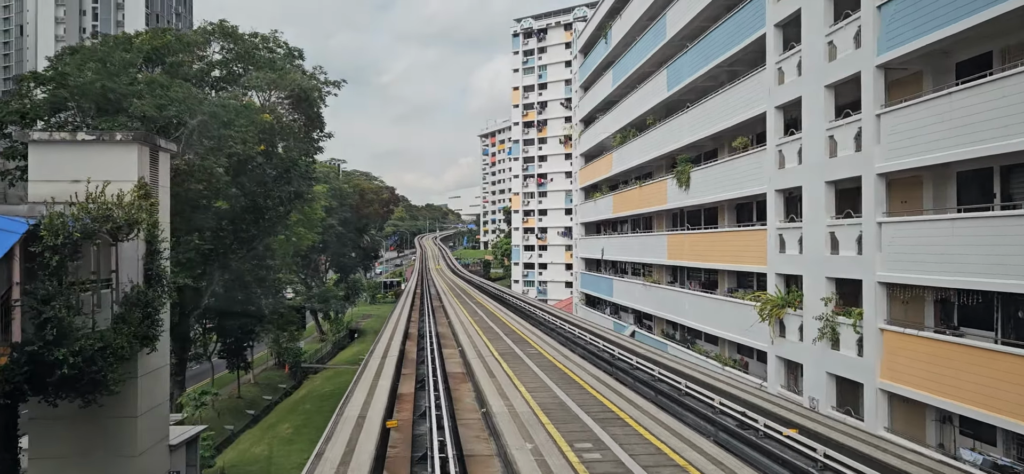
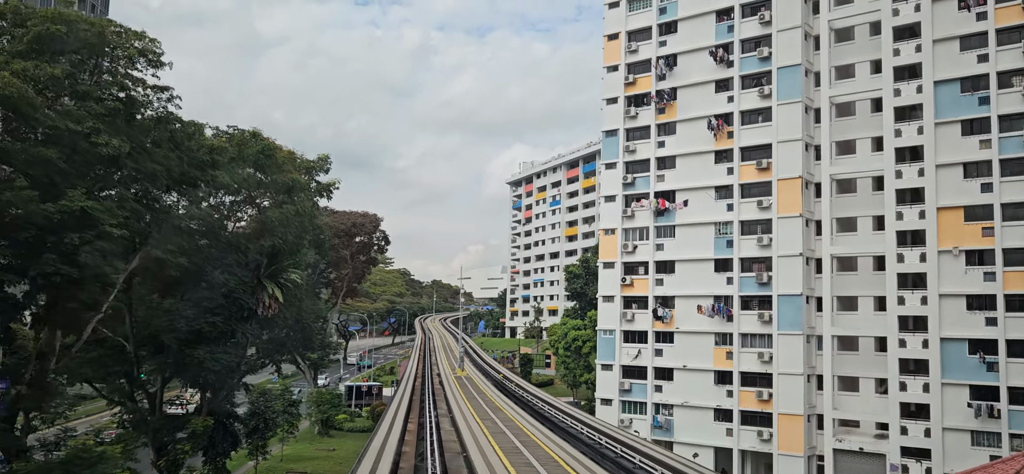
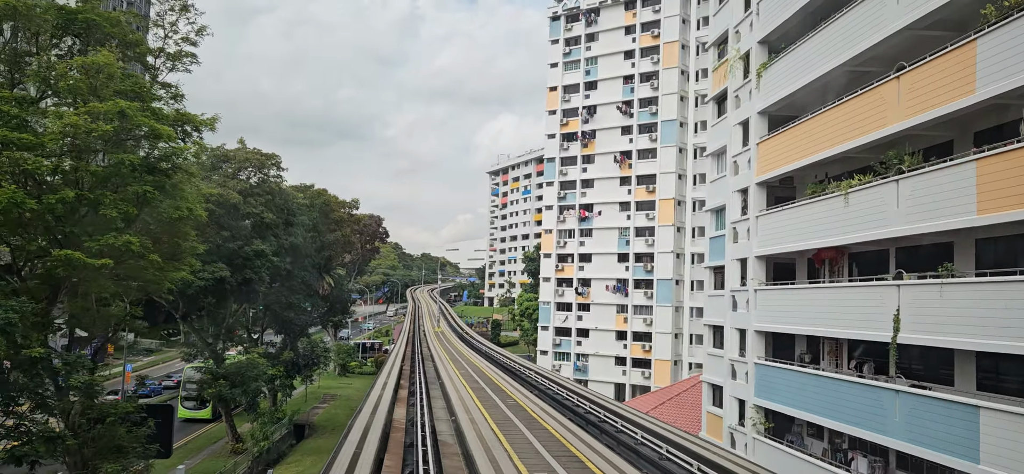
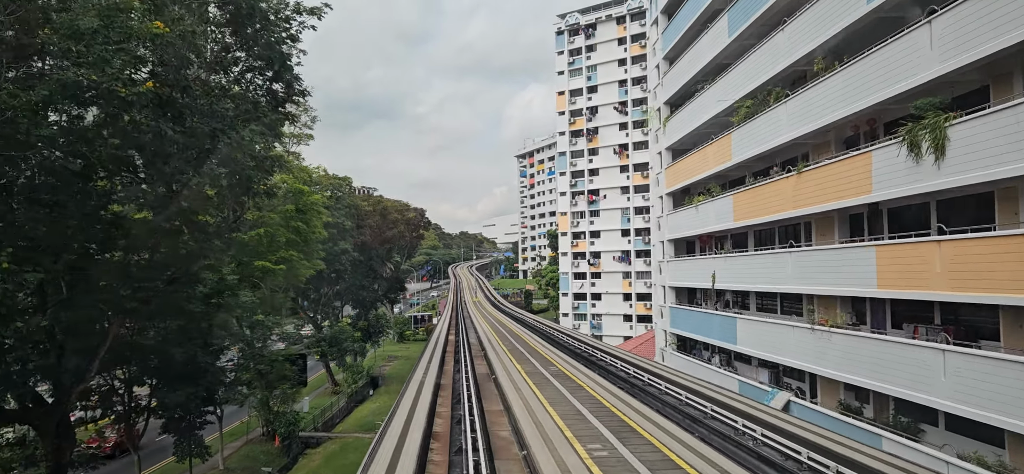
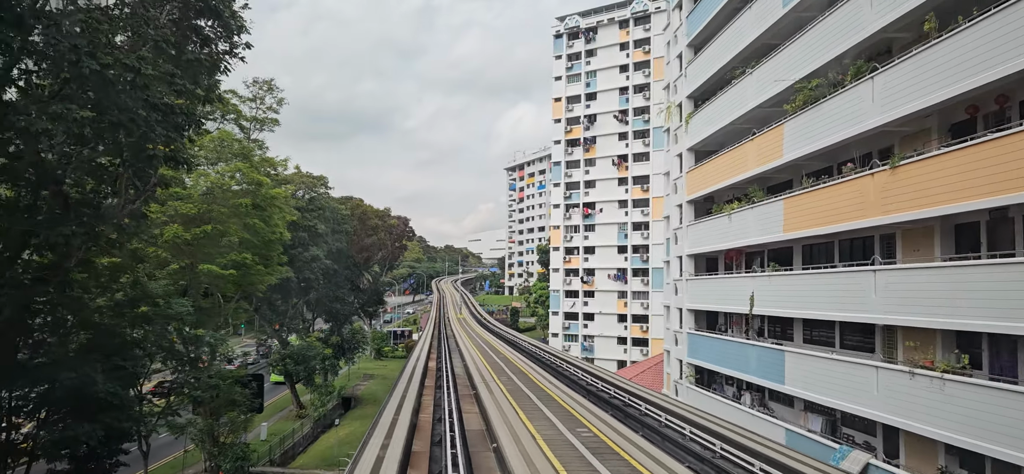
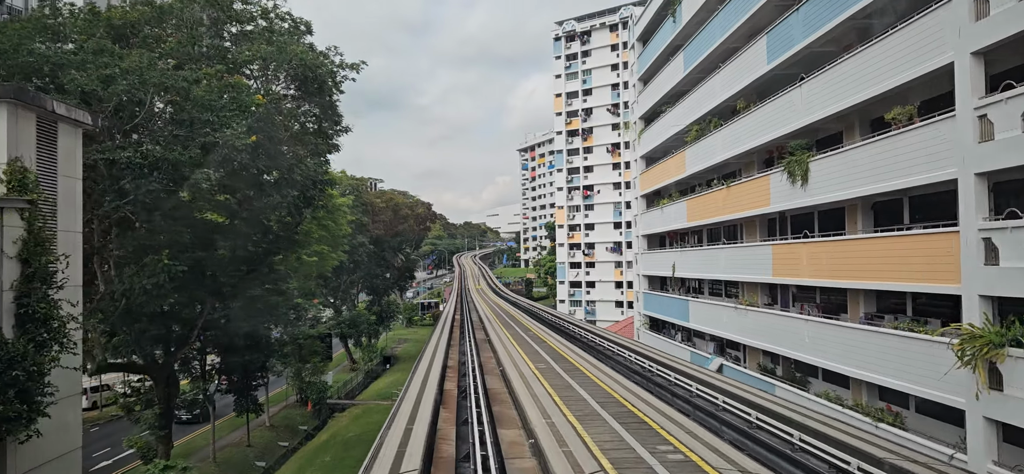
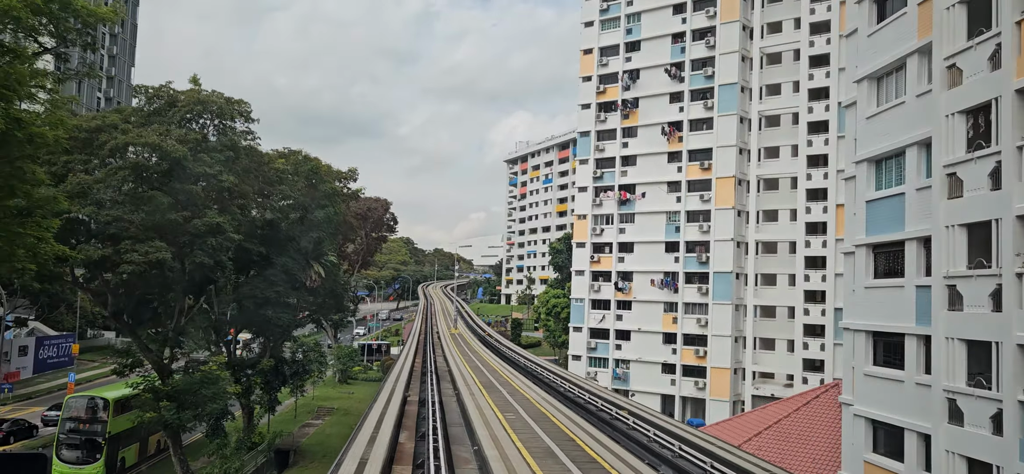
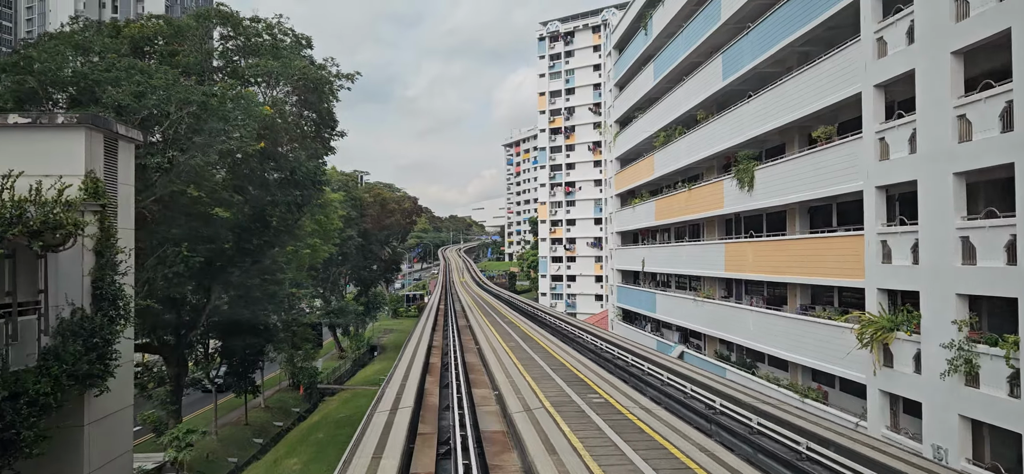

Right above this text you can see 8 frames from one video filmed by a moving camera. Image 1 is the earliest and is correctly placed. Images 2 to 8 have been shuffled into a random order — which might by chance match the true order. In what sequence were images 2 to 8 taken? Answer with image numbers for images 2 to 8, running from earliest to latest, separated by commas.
8, 6, 4, 5, 3, 7, 2
